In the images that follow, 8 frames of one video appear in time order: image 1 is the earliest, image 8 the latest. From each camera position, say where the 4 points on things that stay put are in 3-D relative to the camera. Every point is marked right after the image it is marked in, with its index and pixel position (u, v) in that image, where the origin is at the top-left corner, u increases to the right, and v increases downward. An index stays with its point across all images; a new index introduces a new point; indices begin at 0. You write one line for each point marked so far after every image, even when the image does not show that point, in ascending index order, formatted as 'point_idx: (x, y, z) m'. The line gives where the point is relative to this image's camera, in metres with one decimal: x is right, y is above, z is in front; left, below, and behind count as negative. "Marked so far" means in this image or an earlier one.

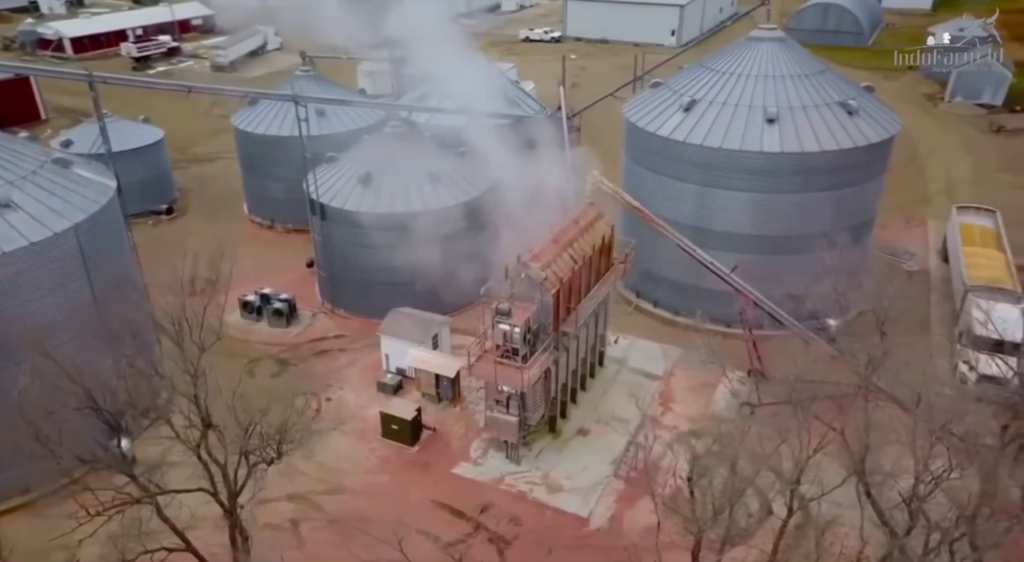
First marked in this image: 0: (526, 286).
0: (+0.3, -0.1, +19.4) m
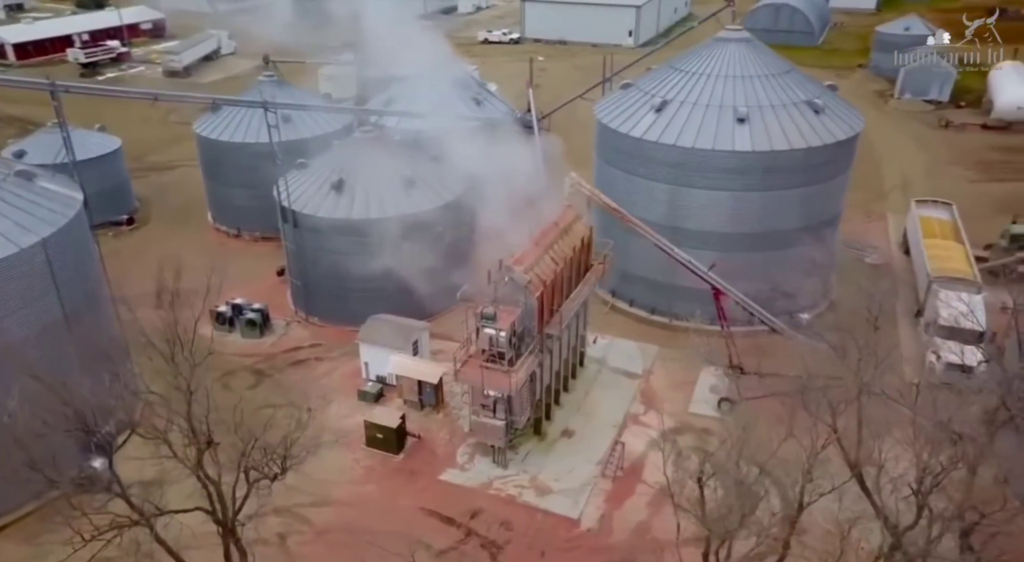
0: (-0.1, -0.2, +19.4) m
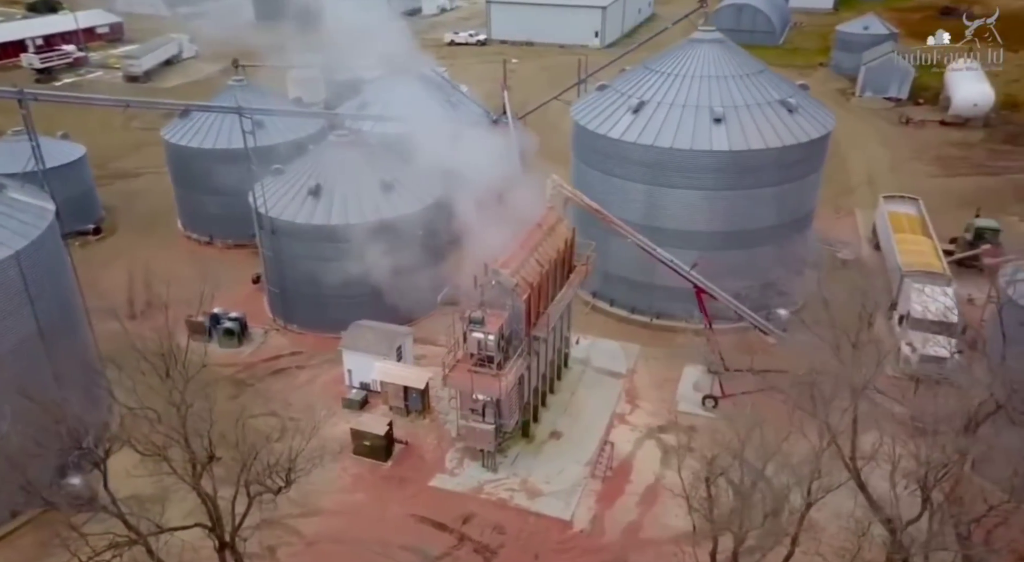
0: (-0.4, -0.3, +19.4) m
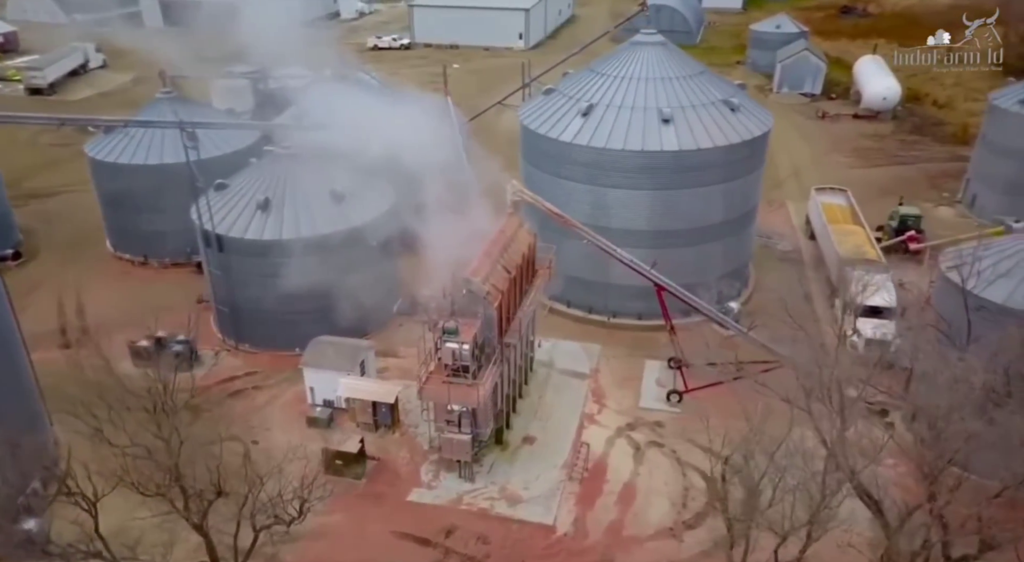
0: (-1.0, -0.5, +19.2) m
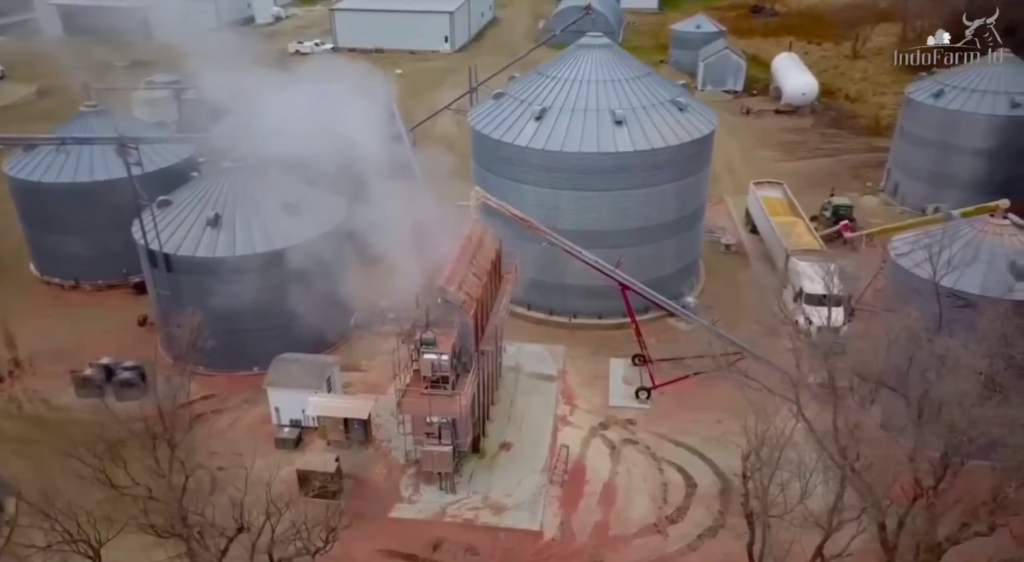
0: (-1.5, -0.6, +19.0) m
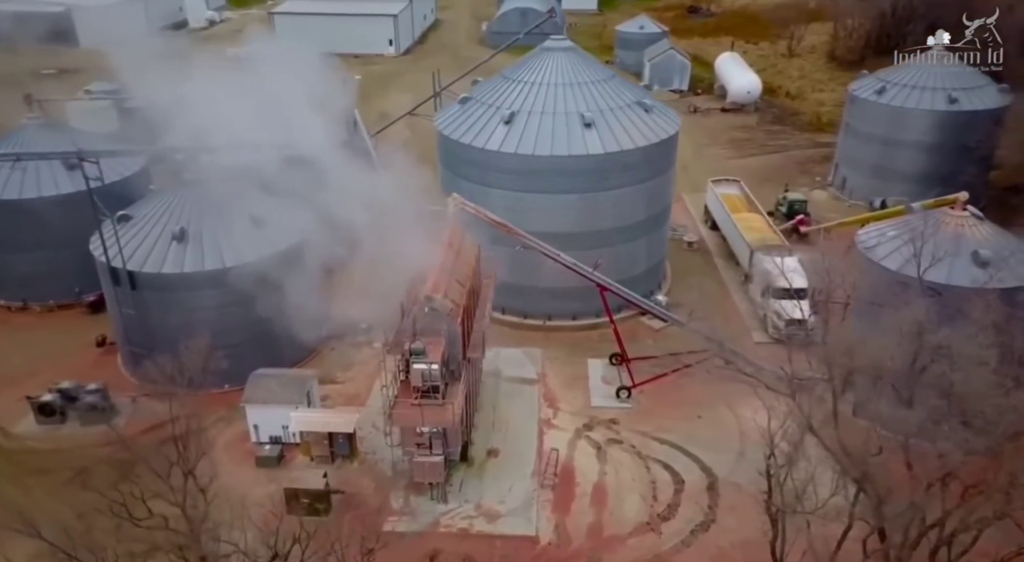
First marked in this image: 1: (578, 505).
0: (-1.7, -0.8, +18.7) m
1: (+1.5, -4.9, +19.6) m
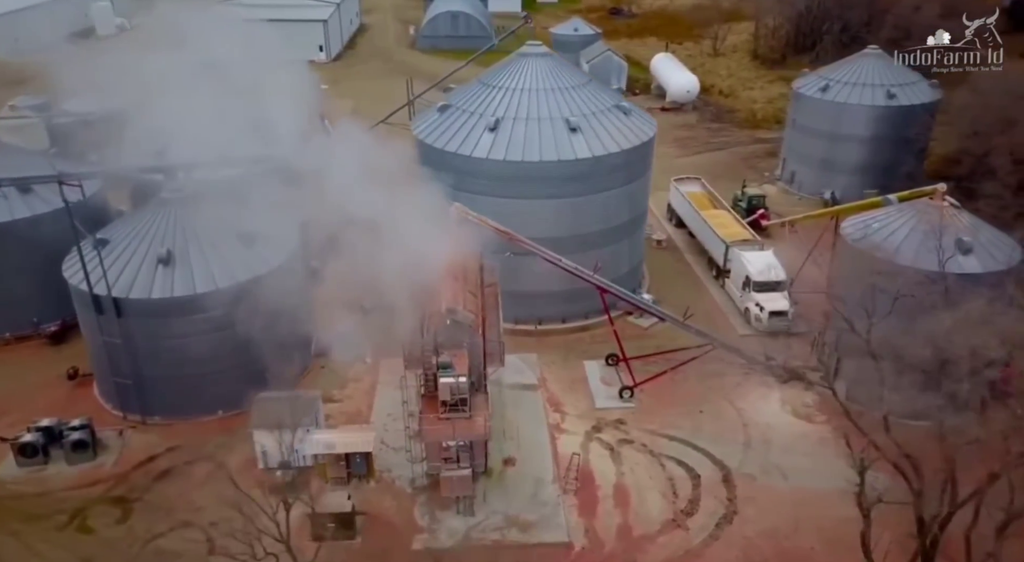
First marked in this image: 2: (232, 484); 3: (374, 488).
0: (-1.3, -1.1, +18.5) m
1: (+2.0, -5.0, +19.7) m
2: (-6.1, -4.4, +19.5) m
3: (-3.0, -4.5, +19.6) m
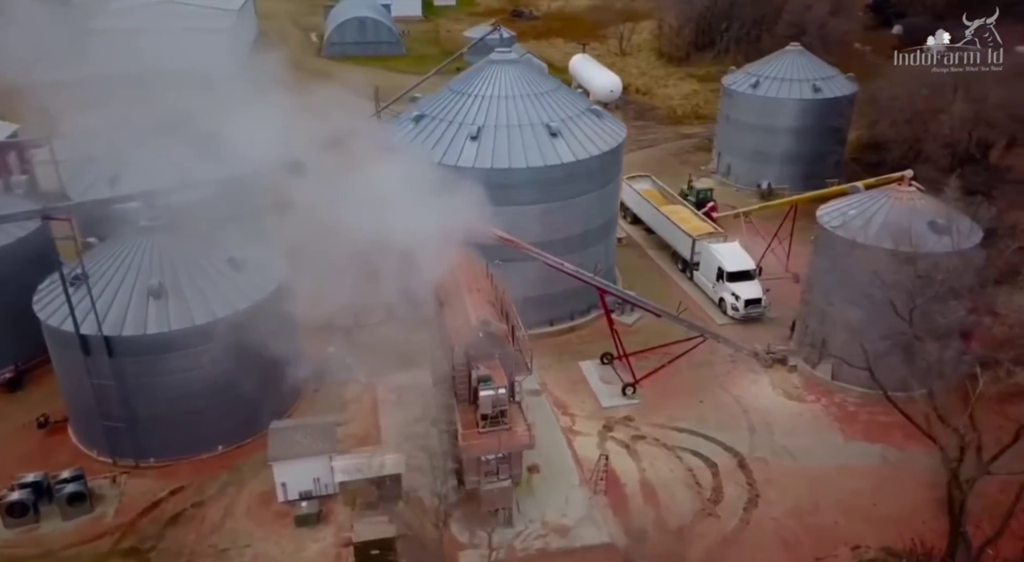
0: (-0.6, -1.3, +18.2) m
1: (+2.7, -5.0, +19.9) m
2: (-5.3, -4.9, +18.4) m
3: (-2.3, -4.9, +19.0) m
